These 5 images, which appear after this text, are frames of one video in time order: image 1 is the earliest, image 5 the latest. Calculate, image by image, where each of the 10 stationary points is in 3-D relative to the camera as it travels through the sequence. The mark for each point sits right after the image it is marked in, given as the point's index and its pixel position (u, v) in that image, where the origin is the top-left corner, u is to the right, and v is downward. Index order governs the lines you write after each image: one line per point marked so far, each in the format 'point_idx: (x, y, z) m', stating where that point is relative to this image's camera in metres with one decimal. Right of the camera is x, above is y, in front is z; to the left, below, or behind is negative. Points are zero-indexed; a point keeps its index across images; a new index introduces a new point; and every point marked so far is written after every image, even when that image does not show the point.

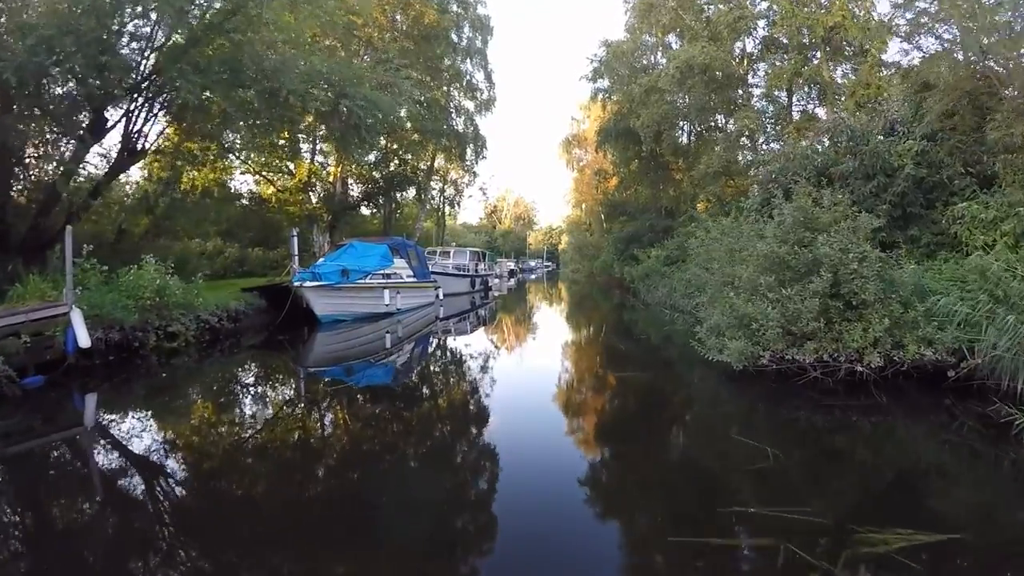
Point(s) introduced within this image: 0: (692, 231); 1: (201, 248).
0: (+5.4, +1.7, +16.6) m
1: (-8.6, +1.1, +16.2) m
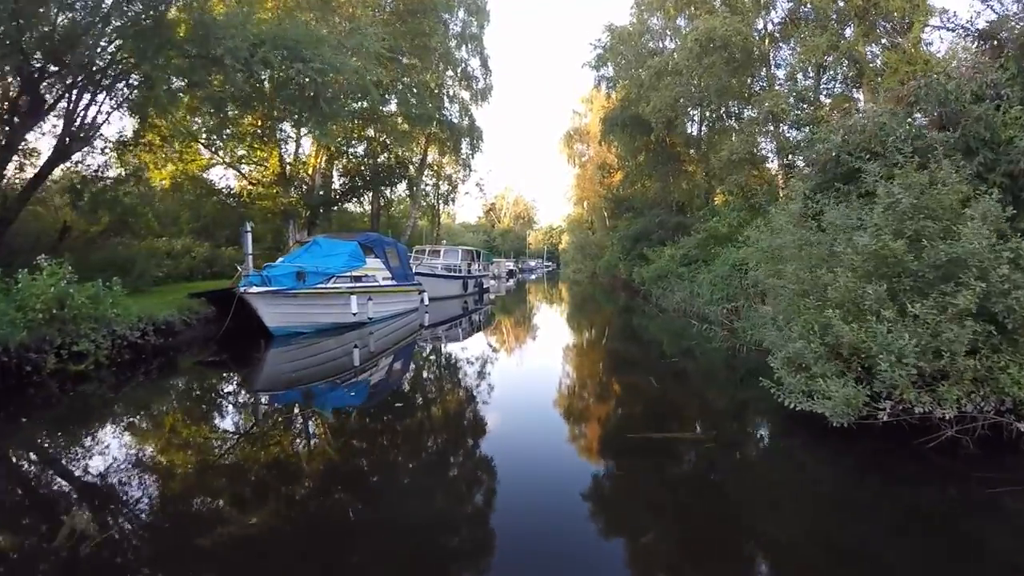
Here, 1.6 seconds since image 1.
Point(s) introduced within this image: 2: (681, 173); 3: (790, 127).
0: (+5.3, +1.6, +15.4) m
1: (-8.6, +1.0, +15.1) m
2: (+6.1, +4.0, +20.4) m
3: (+5.7, +3.3, +12.1) m
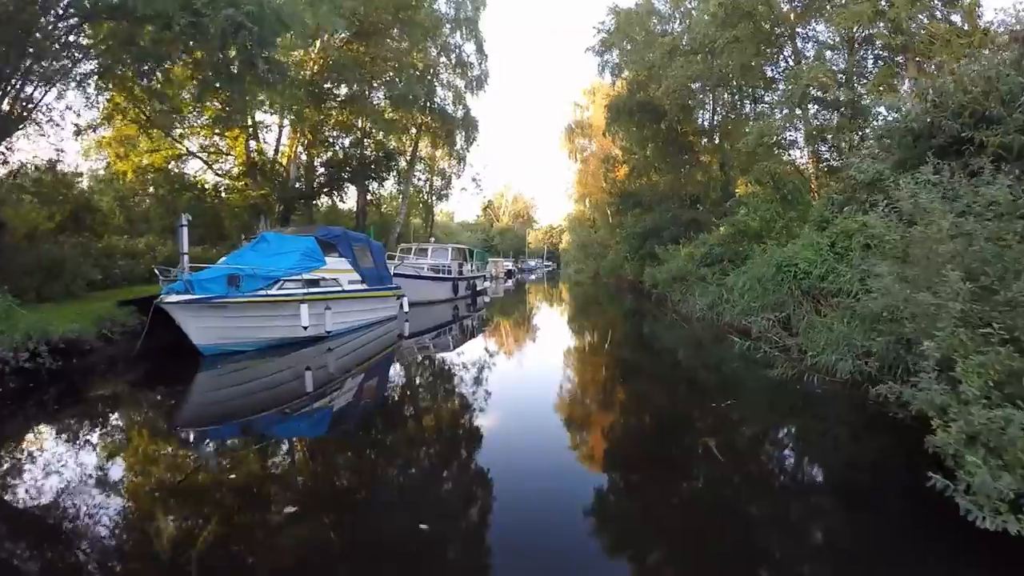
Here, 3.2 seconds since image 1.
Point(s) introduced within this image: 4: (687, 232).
0: (+5.3, +1.6, +14.3) m
1: (-8.7, +1.0, +13.9) m
2: (+6.1, +3.9, +19.3) m
3: (+5.7, +3.2, +11.0) m
4: (+5.9, +1.9, +19.9) m
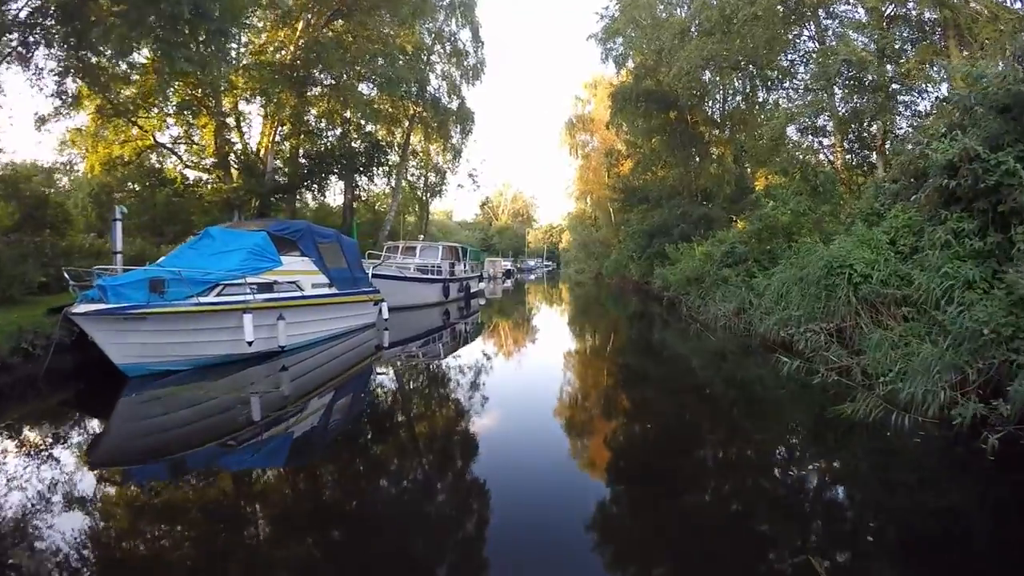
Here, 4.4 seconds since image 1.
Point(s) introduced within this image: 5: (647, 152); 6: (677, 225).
0: (+5.2, +1.5, +13.5) m
1: (-8.8, +0.9, +13.1) m
2: (+6.0, +3.9, +18.5) m
3: (+5.6, +3.2, +10.2) m
4: (+5.9, +1.8, +19.1) m
5: (+4.4, +4.3, +19.5) m
6: (+5.3, +2.1, +19.8) m
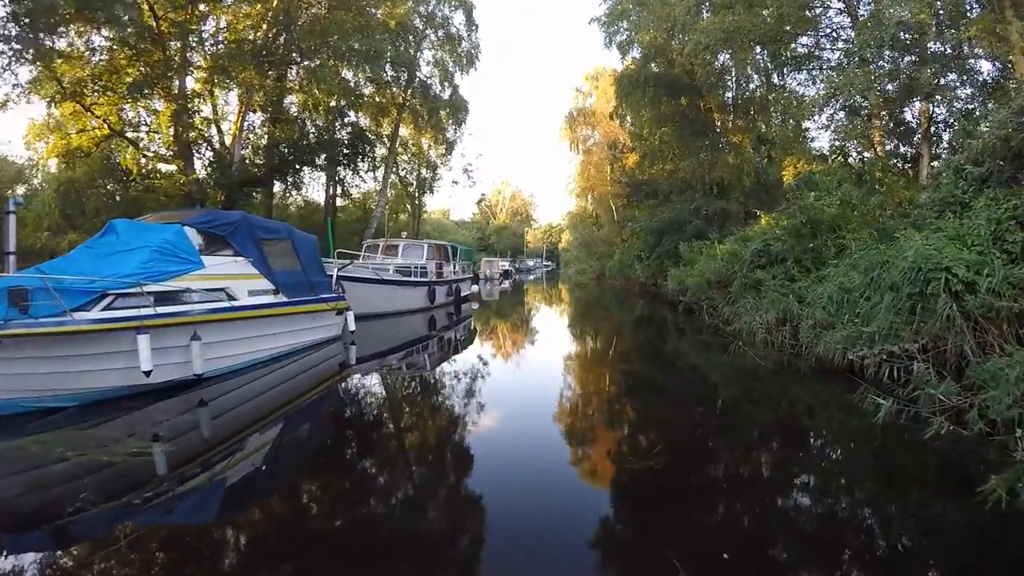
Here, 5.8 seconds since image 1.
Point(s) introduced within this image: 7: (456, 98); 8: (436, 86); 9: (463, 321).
0: (+5.1, +1.5, +12.6) m
1: (-8.8, +0.9, +12.2) m
2: (+5.9, +3.9, +17.6) m
3: (+5.5, +3.2, +9.2) m
4: (+5.8, +1.8, +18.2) m
5: (+4.3, +4.3, +18.5) m
6: (+5.2, +2.0, +18.9) m
7: (-1.8, +5.8, +18.8) m
8: (-2.4, +6.2, +18.6) m
9: (-1.2, -0.9, +17.9) m
